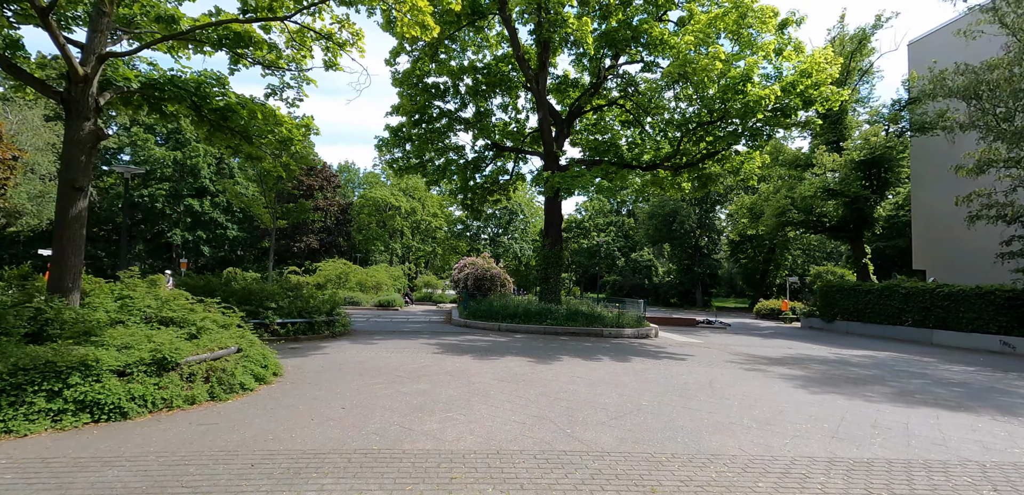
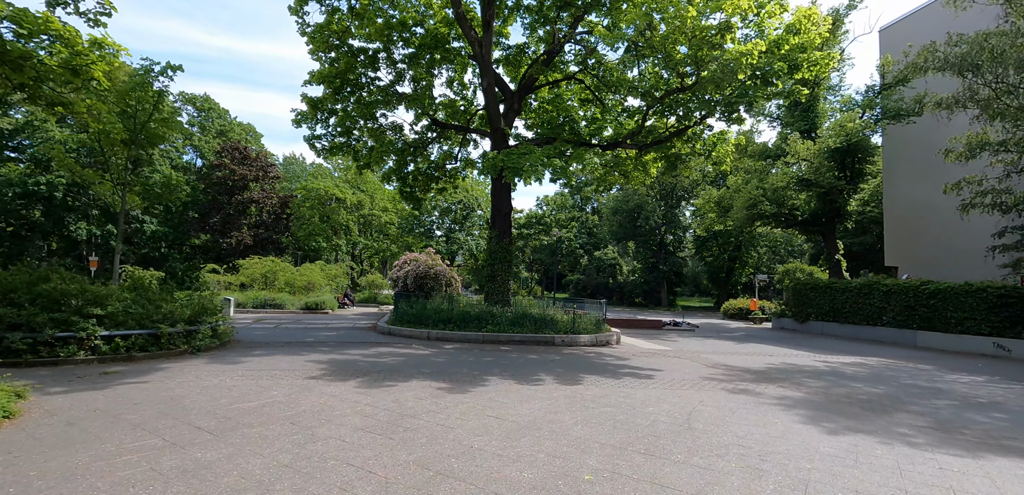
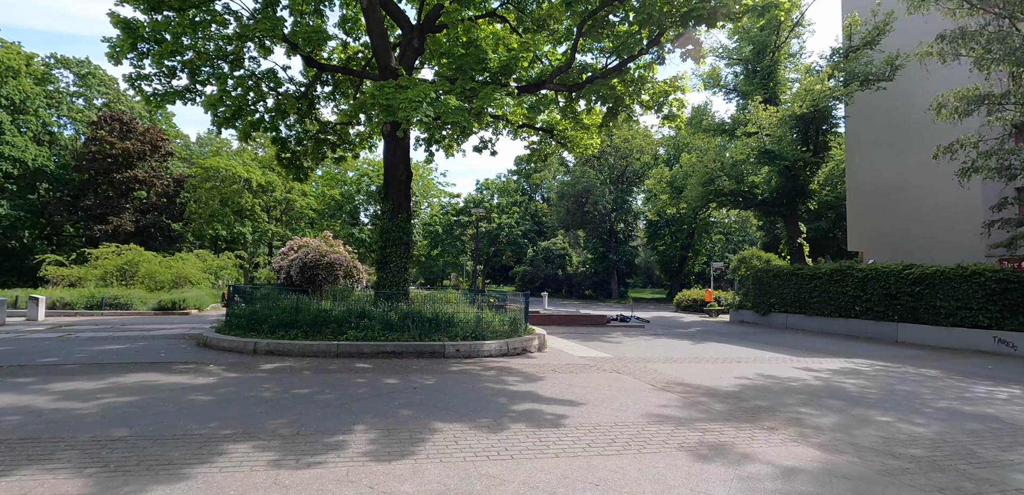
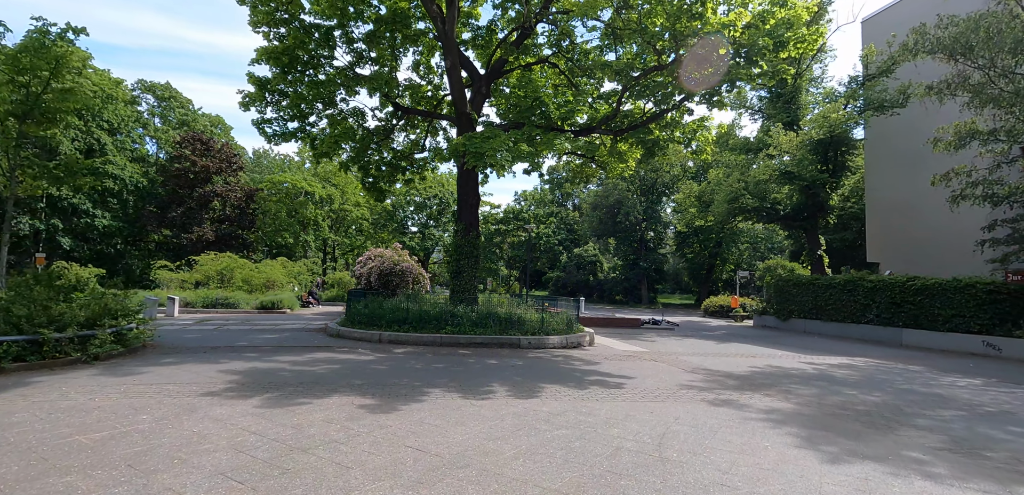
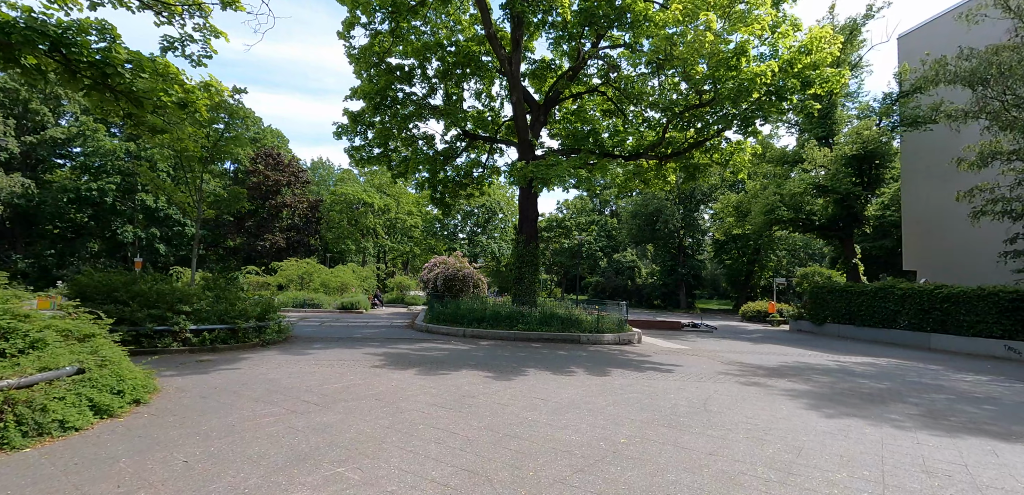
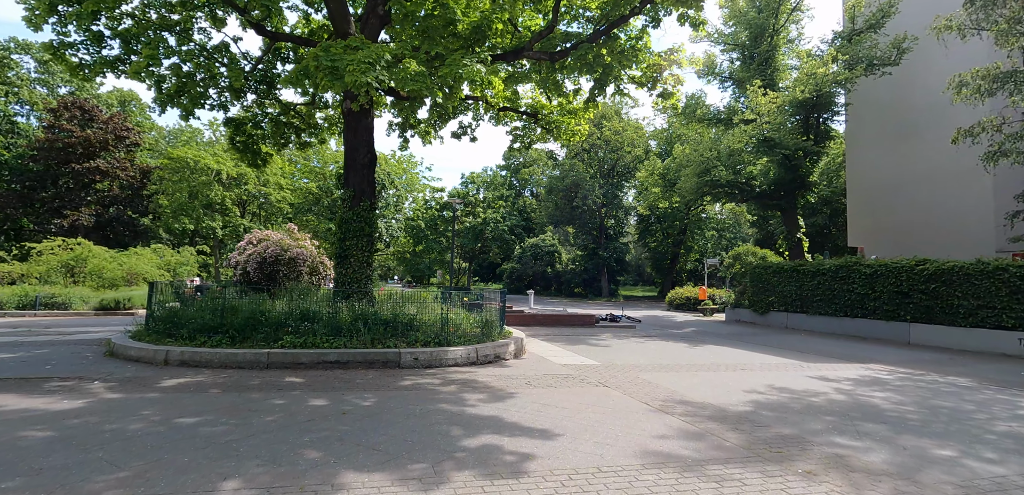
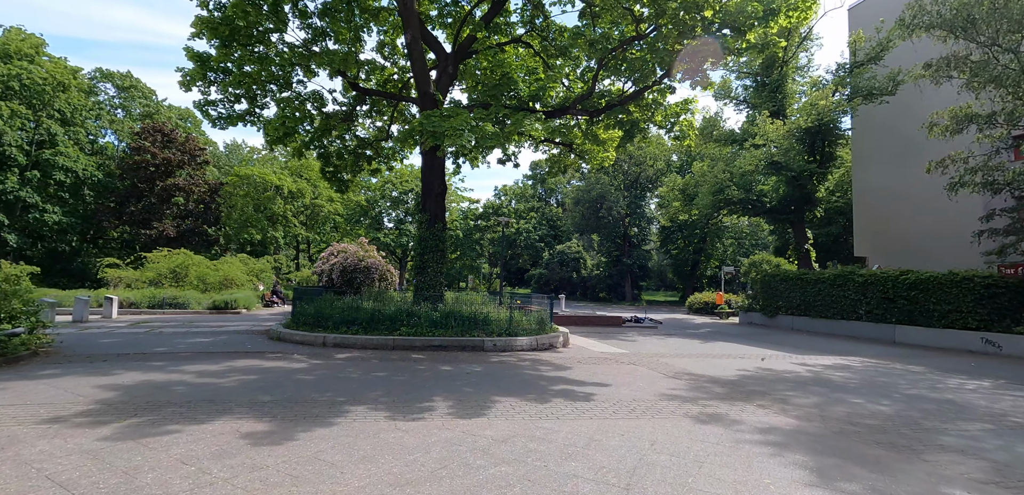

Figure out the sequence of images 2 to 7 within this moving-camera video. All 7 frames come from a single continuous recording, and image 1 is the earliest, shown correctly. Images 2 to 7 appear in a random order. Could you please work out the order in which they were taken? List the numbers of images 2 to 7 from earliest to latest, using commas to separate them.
5, 2, 4, 7, 3, 6
